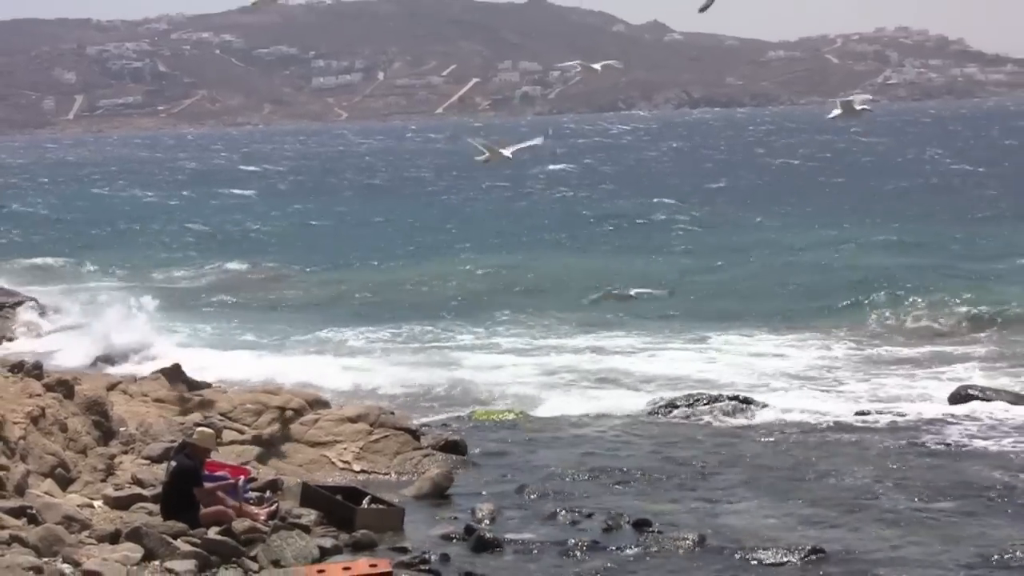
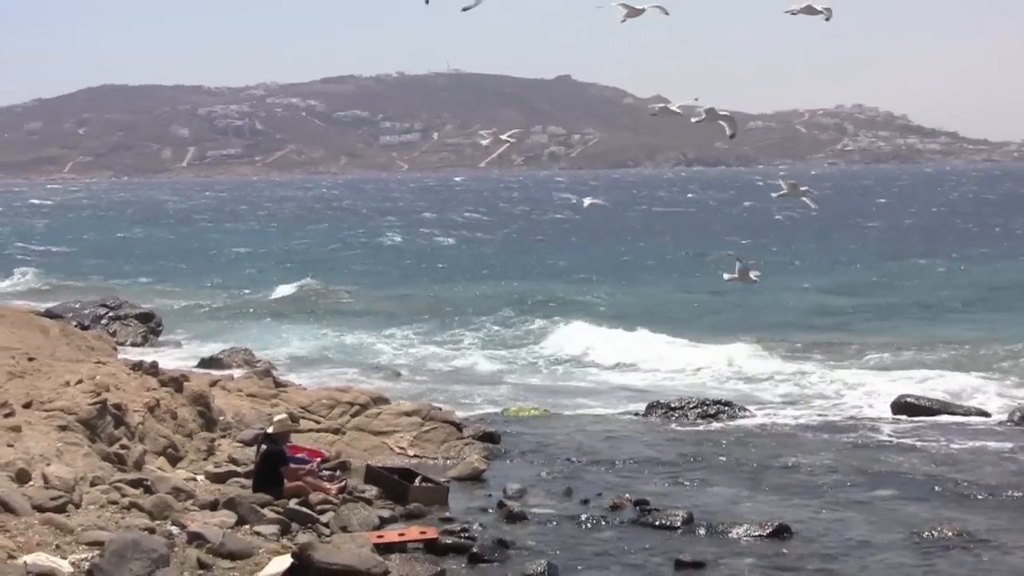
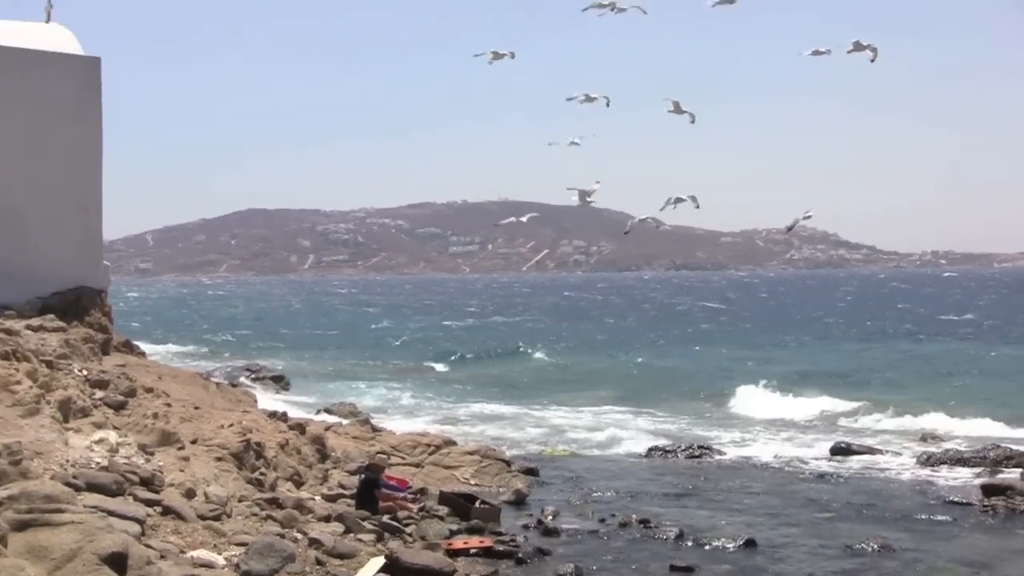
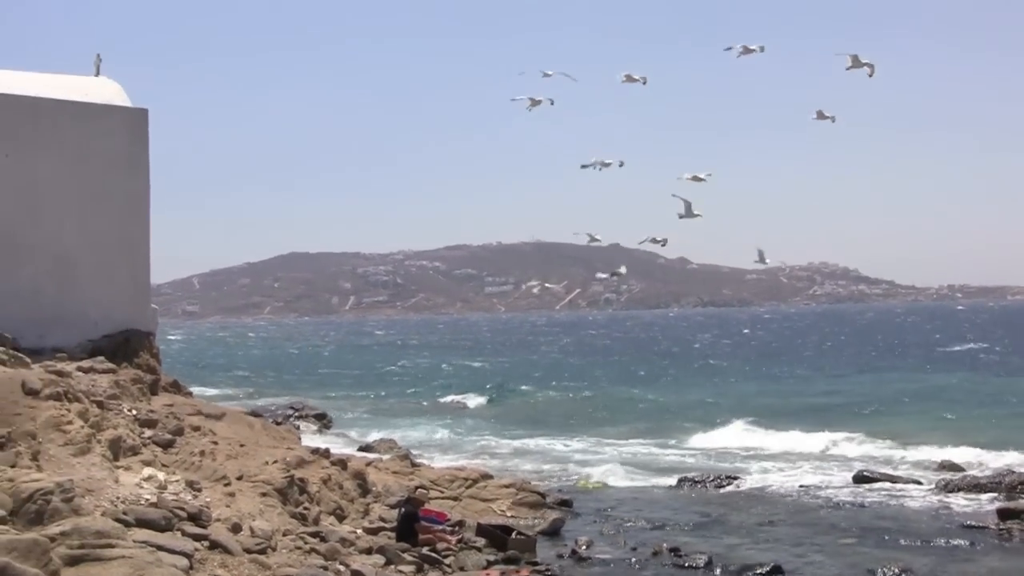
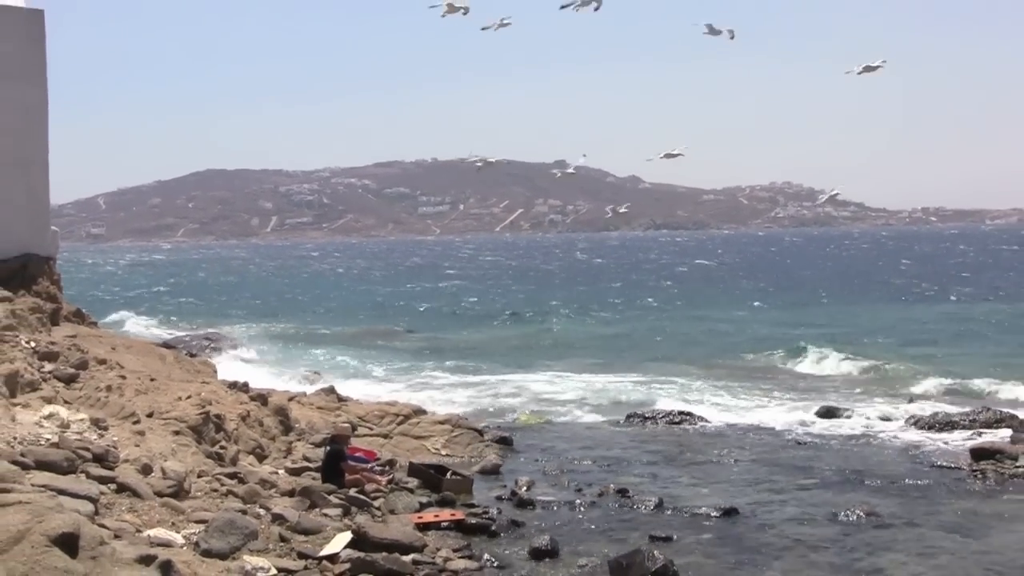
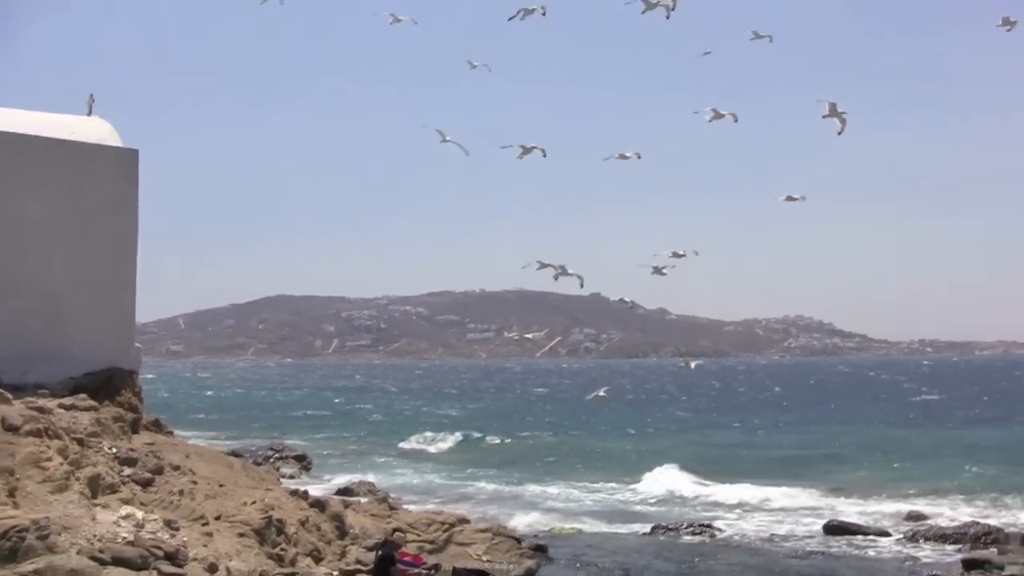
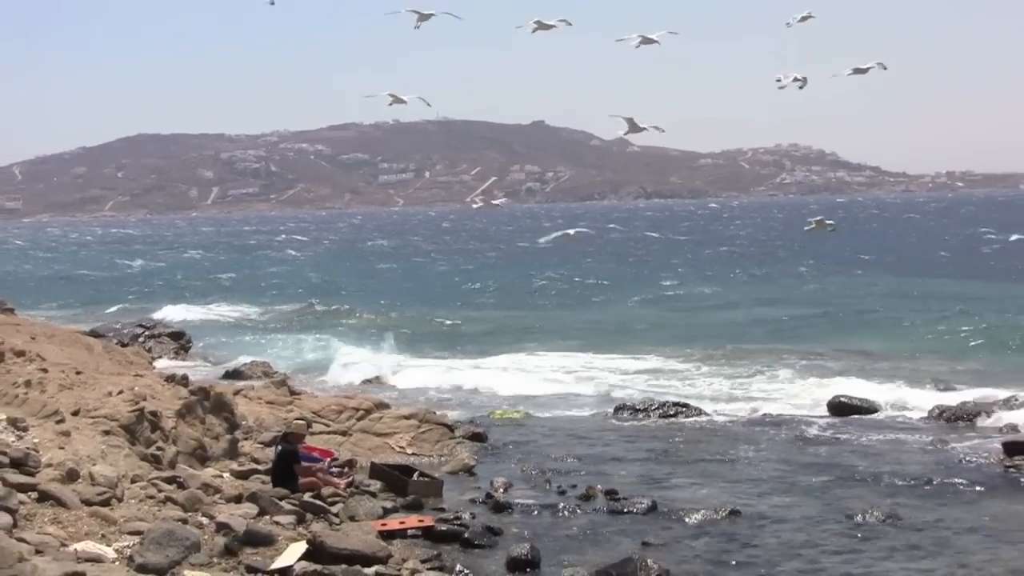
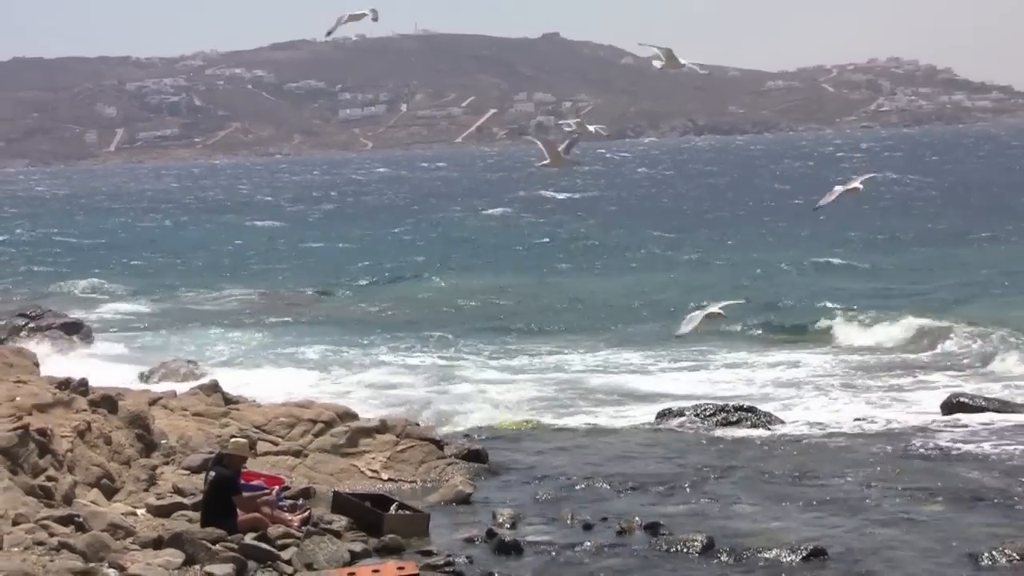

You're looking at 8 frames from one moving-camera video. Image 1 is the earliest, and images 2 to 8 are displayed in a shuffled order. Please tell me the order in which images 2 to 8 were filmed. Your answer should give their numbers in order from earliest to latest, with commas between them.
8, 2, 7, 5, 3, 4, 6
